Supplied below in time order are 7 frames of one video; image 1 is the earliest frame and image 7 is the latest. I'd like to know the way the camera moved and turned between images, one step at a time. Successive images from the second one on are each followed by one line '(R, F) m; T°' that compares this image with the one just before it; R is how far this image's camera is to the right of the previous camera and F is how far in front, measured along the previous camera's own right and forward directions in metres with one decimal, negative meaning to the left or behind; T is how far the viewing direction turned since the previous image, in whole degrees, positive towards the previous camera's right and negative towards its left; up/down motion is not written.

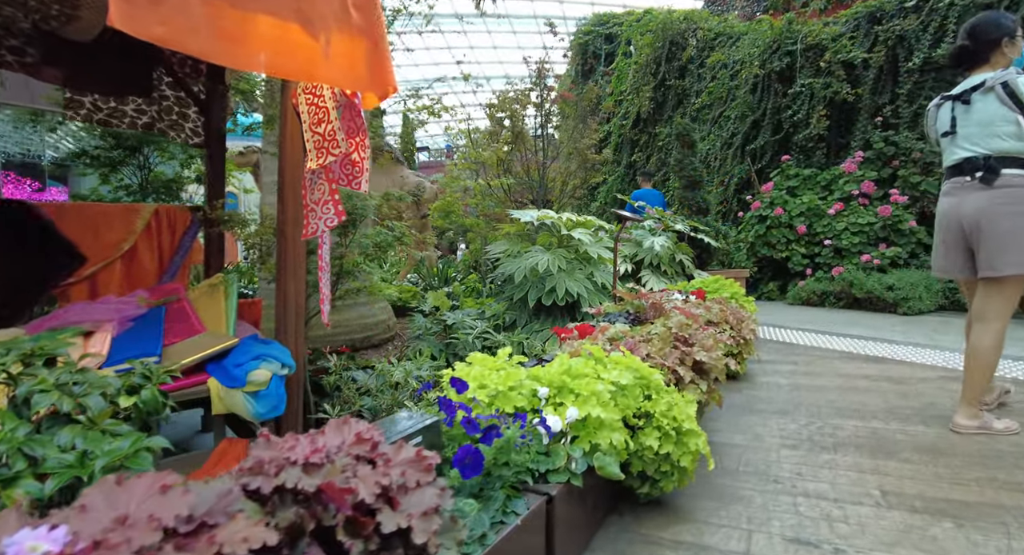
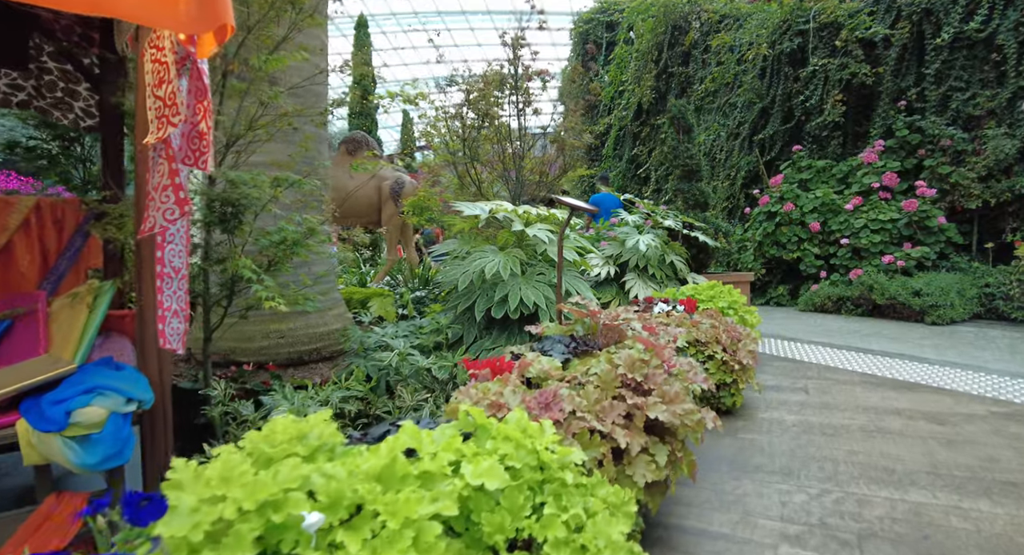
(+0.4, +0.7) m; -1°
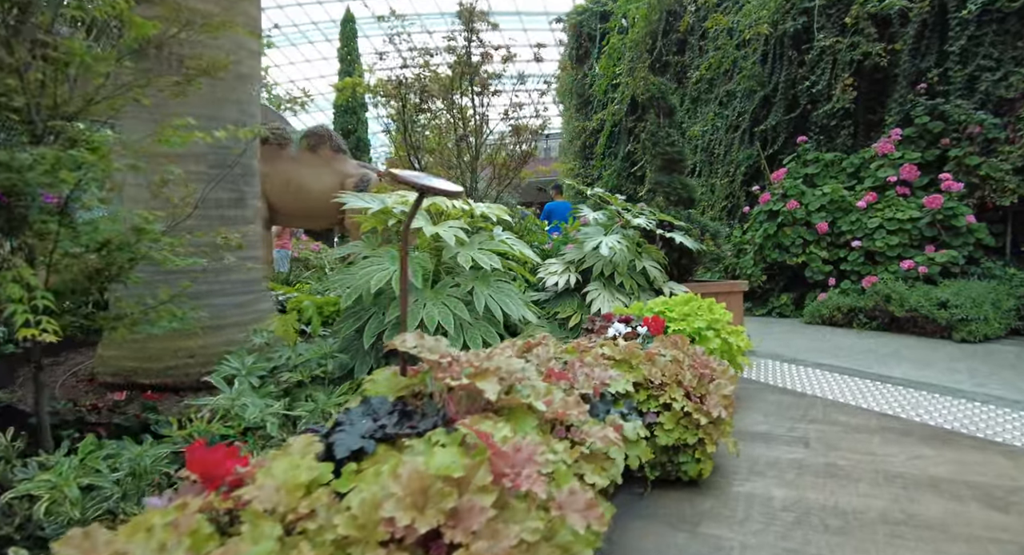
(+0.4, +0.7) m; -1°
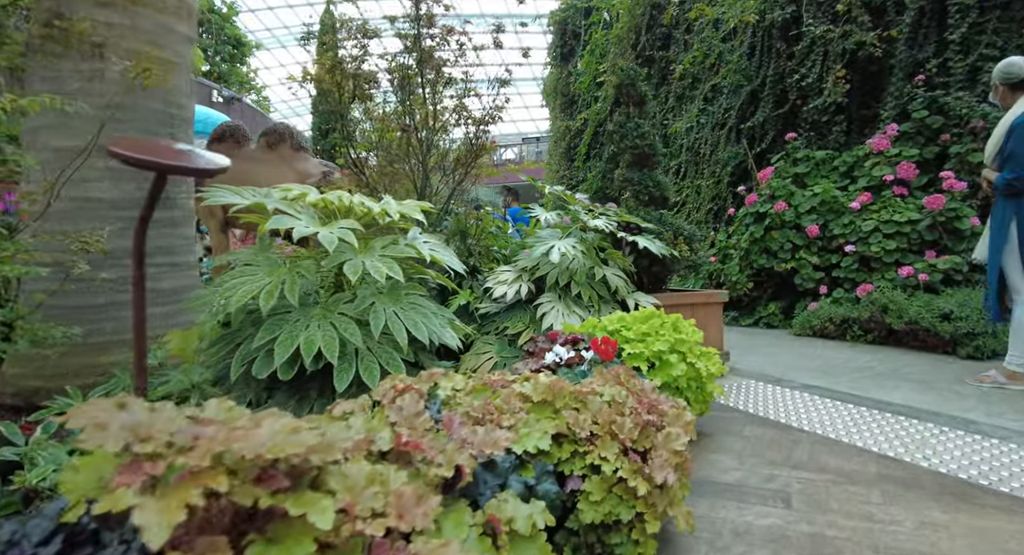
(+0.3, +0.5) m; 0°
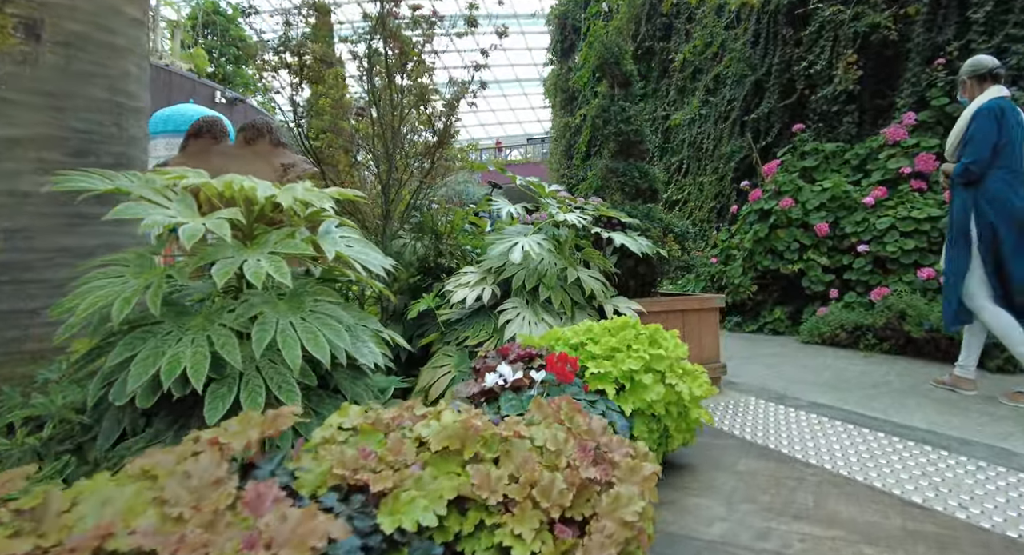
(+0.2, +0.4) m; -1°
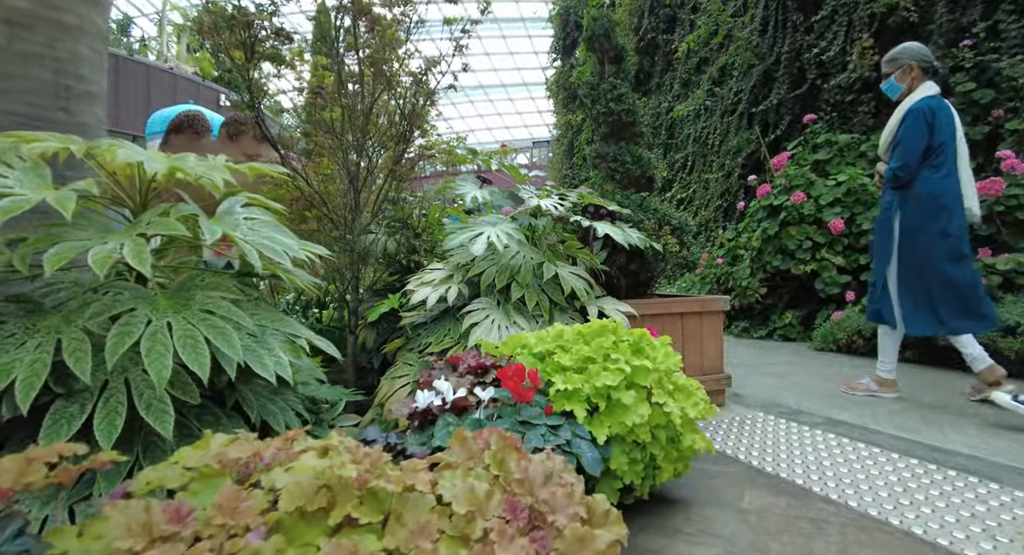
(+0.1, +0.3) m; -1°
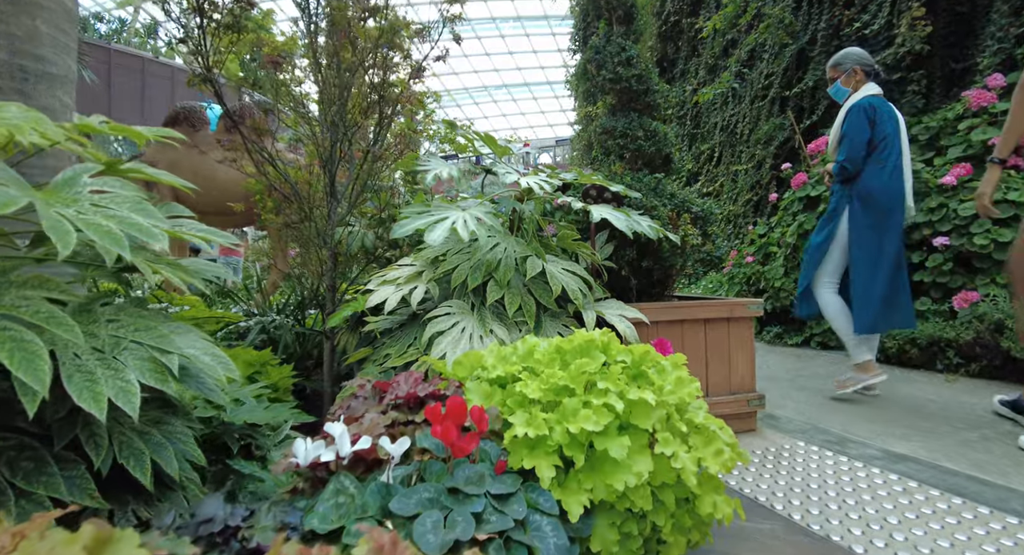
(+0.1, +0.4) m; -2°
